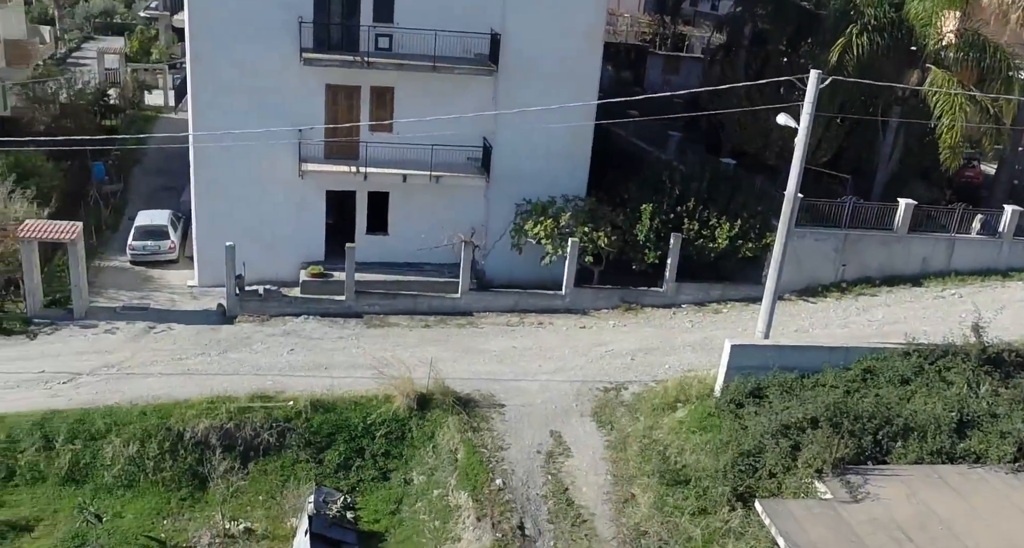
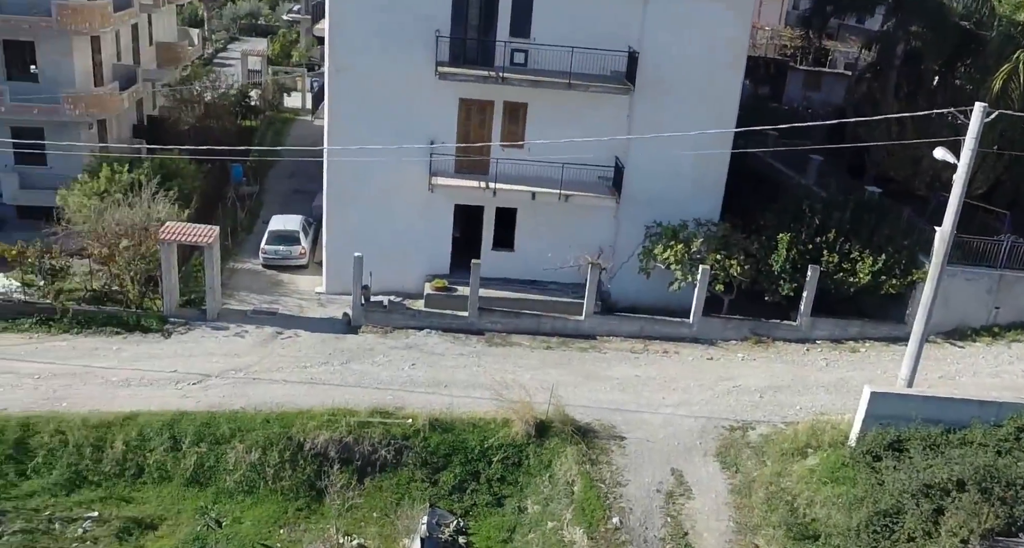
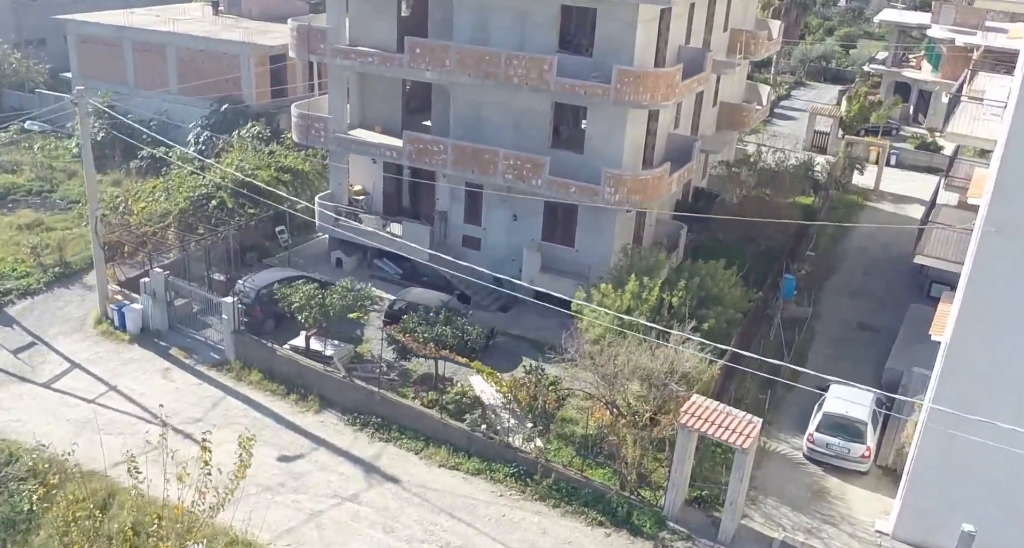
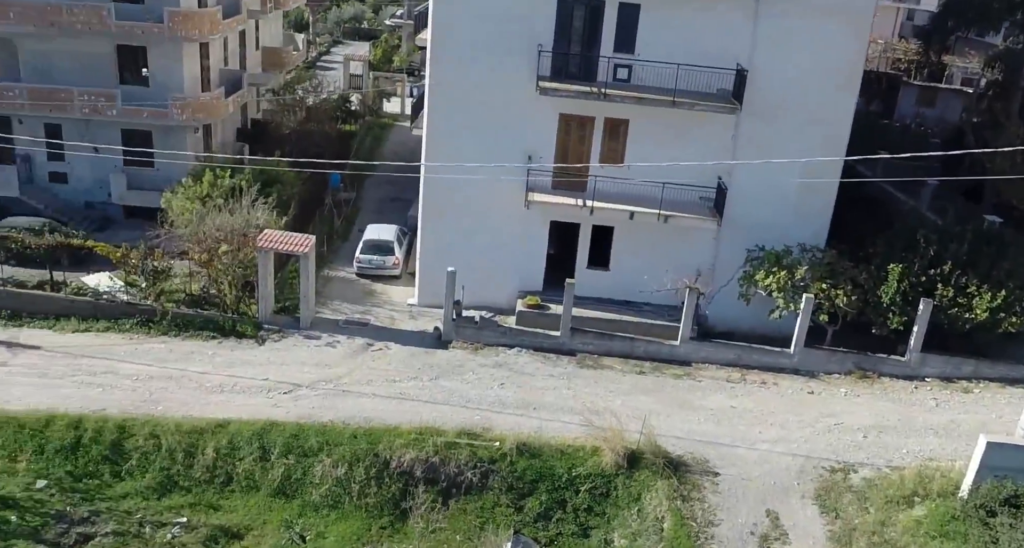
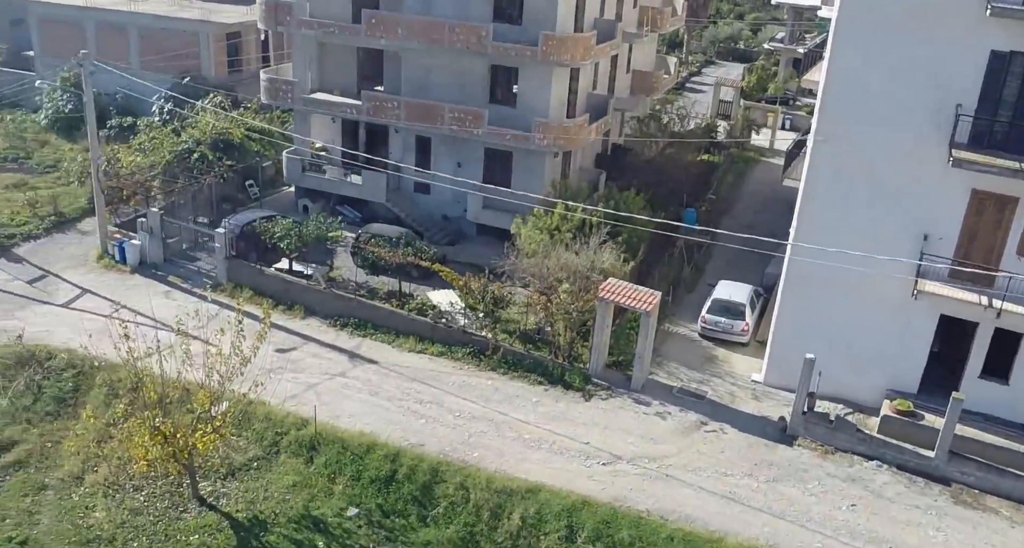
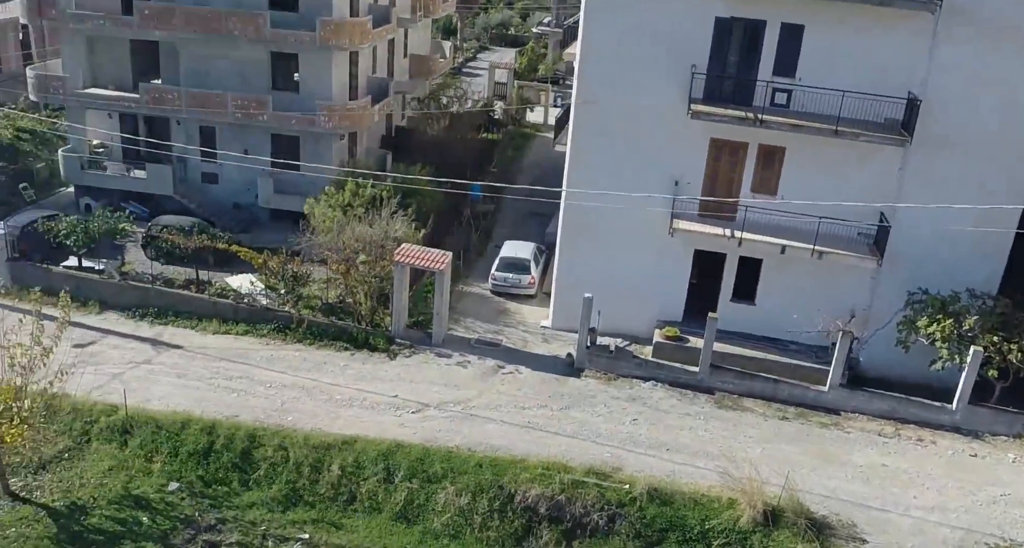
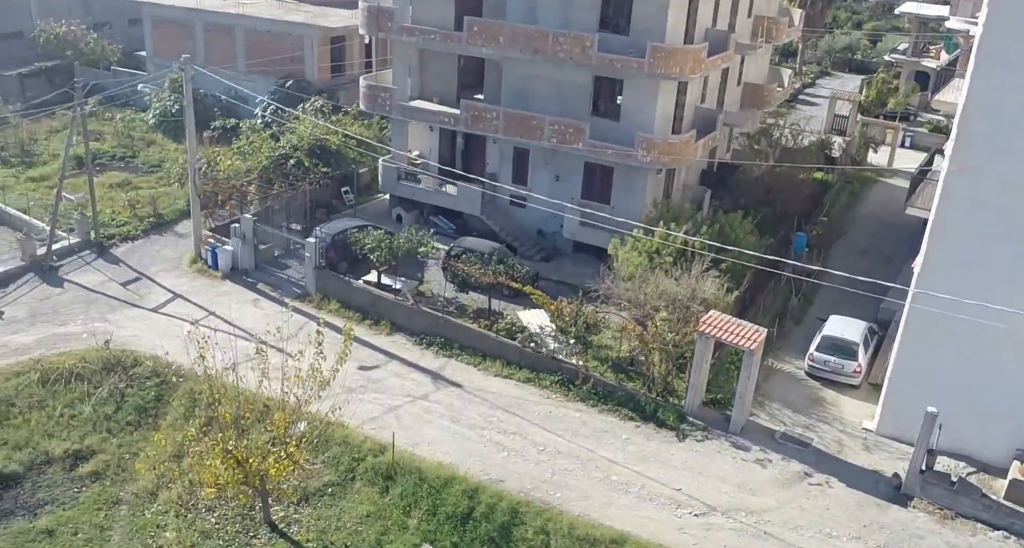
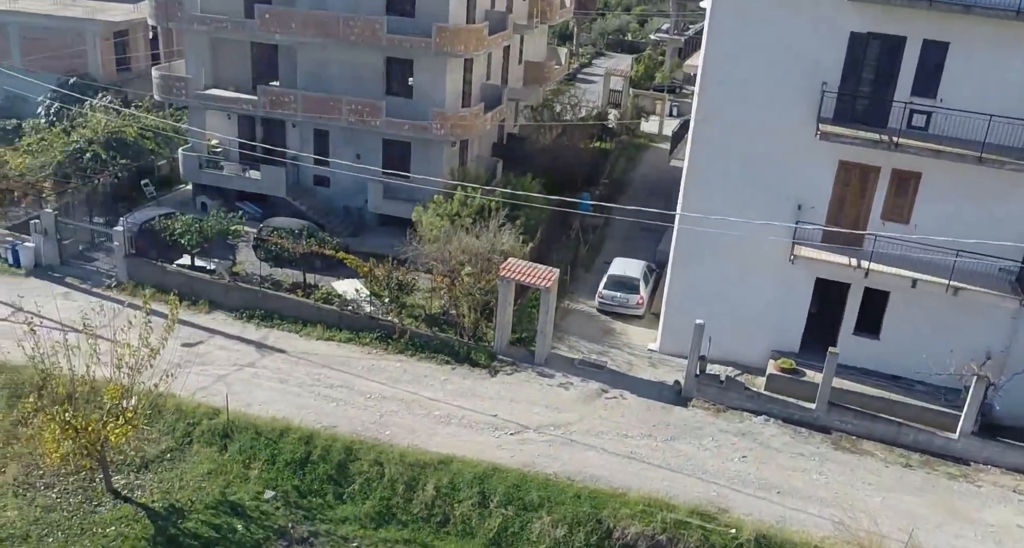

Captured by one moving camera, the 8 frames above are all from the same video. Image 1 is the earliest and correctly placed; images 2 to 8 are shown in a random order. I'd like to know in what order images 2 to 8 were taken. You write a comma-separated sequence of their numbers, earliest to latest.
2, 4, 6, 8, 5, 7, 3
